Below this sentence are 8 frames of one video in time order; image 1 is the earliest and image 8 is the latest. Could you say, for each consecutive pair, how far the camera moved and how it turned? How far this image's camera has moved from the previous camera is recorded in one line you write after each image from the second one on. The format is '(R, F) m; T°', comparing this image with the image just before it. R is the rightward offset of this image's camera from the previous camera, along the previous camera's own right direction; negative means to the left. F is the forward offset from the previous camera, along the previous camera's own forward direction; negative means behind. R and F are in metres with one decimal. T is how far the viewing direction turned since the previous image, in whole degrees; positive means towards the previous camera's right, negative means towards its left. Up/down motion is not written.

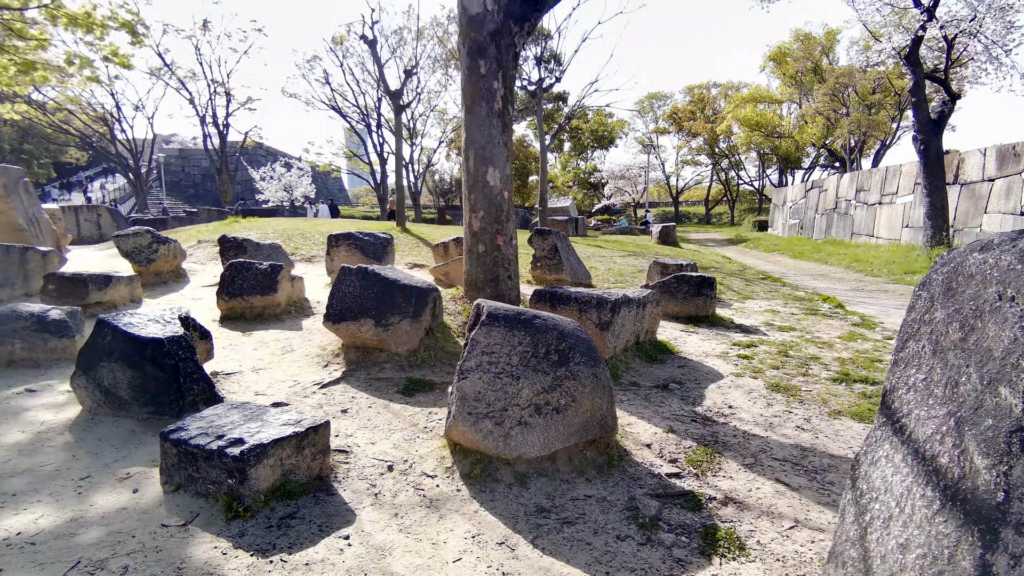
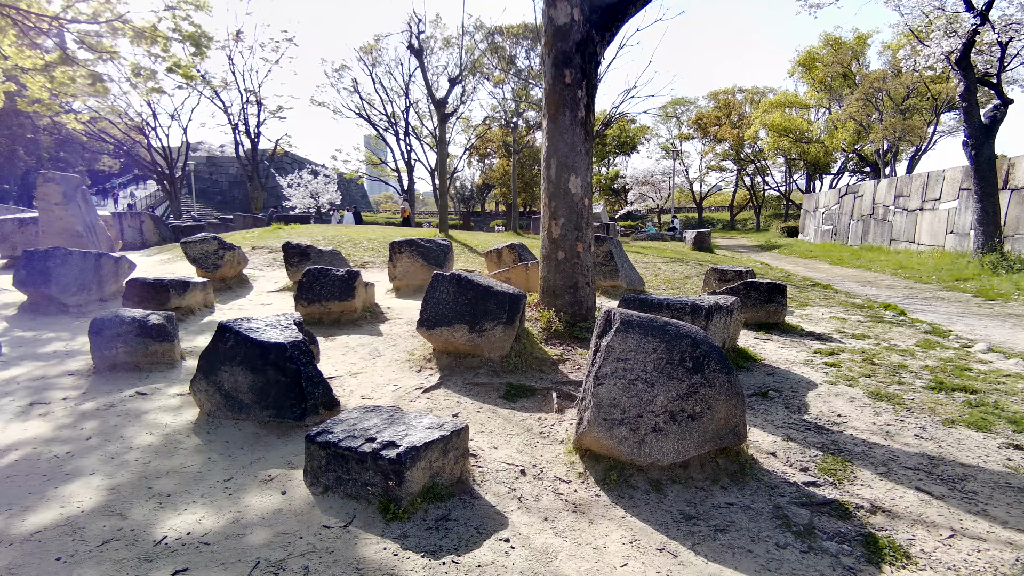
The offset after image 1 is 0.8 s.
(-0.5, 0.0) m; -2°
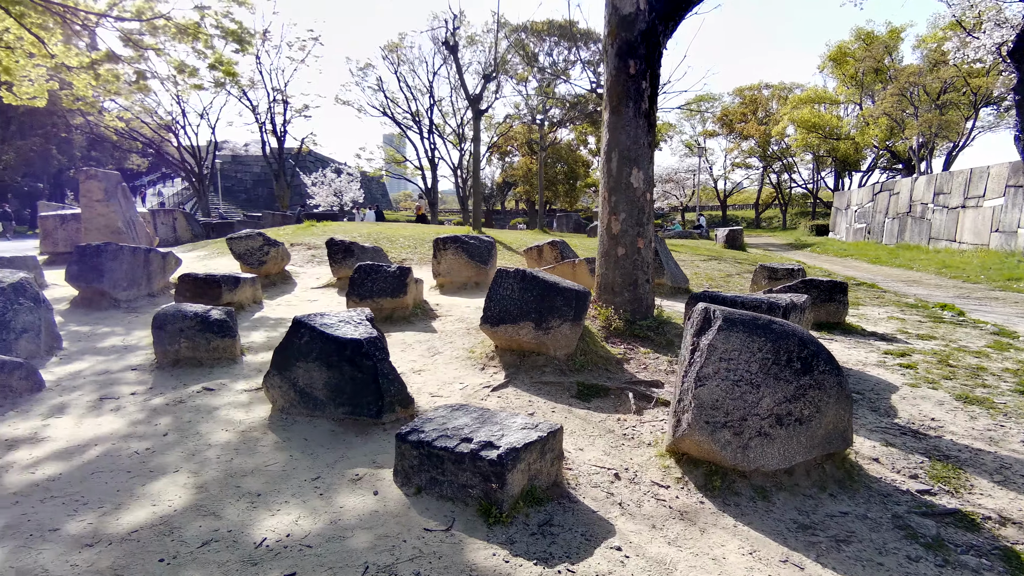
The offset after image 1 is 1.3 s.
(-0.4, +0.1) m; -2°
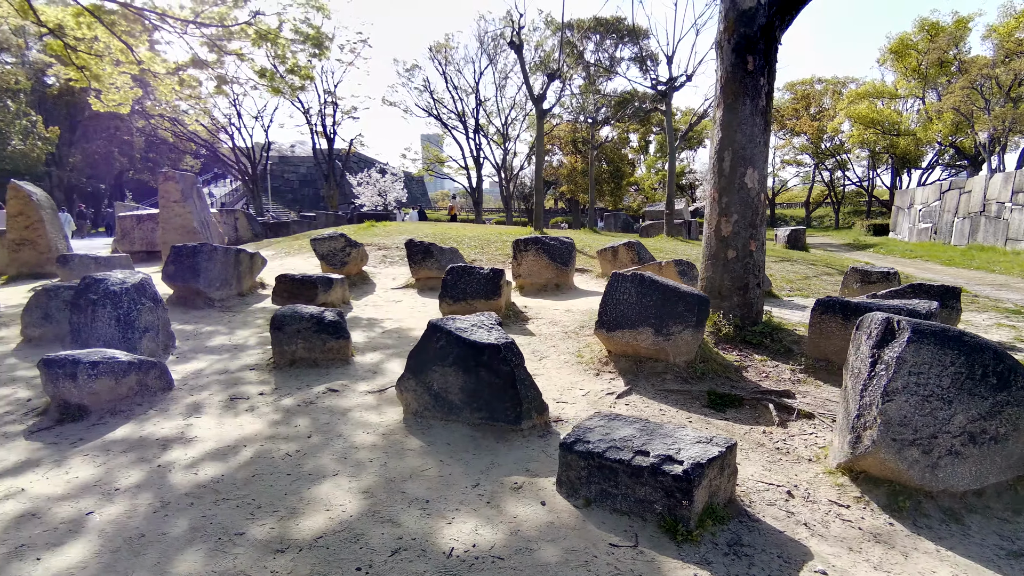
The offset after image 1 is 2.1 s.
(-0.6, +0.1) m; -3°
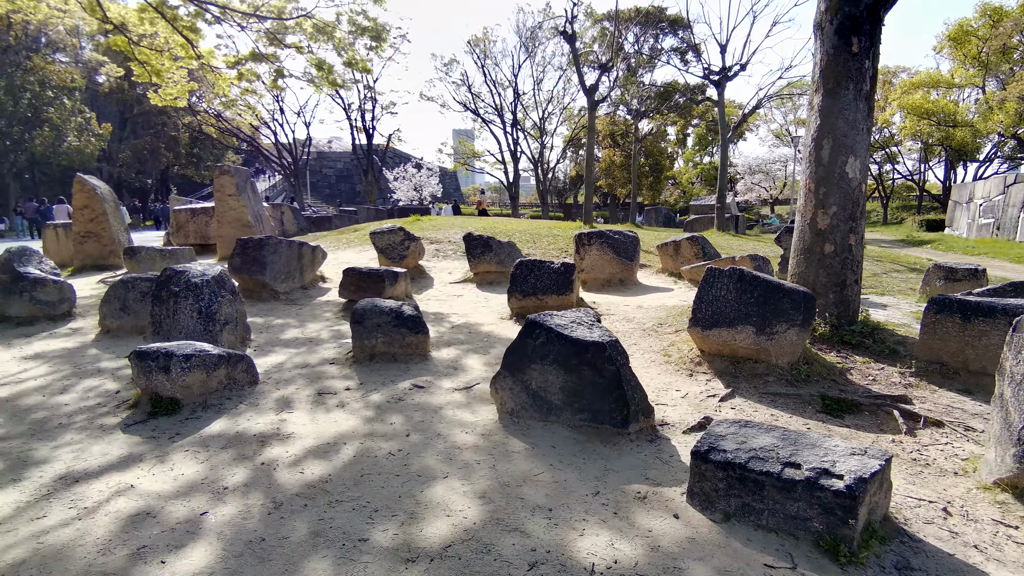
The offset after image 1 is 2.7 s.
(-0.4, +0.2) m; -3°
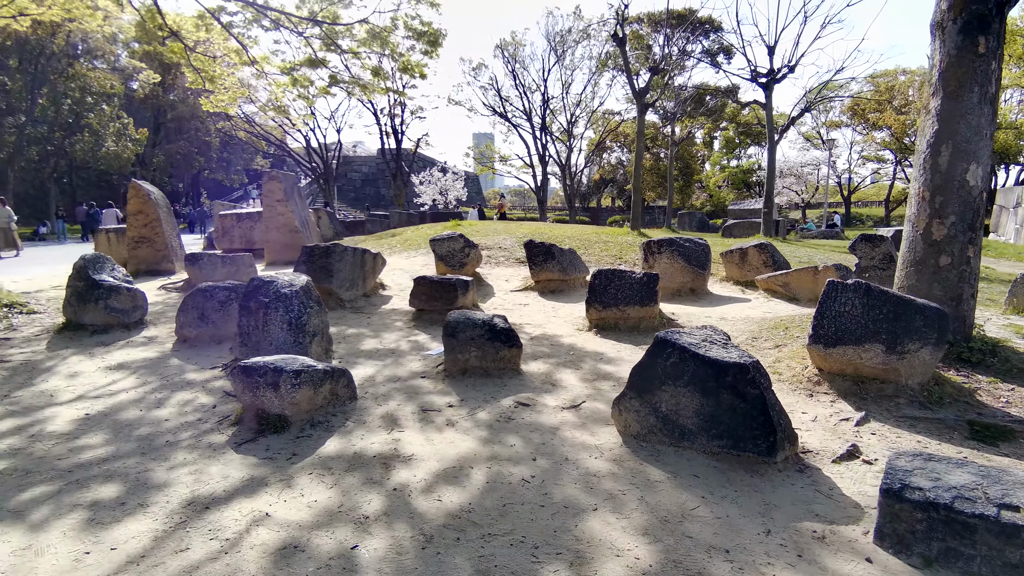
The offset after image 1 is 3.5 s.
(-0.6, +0.2) m; -2°
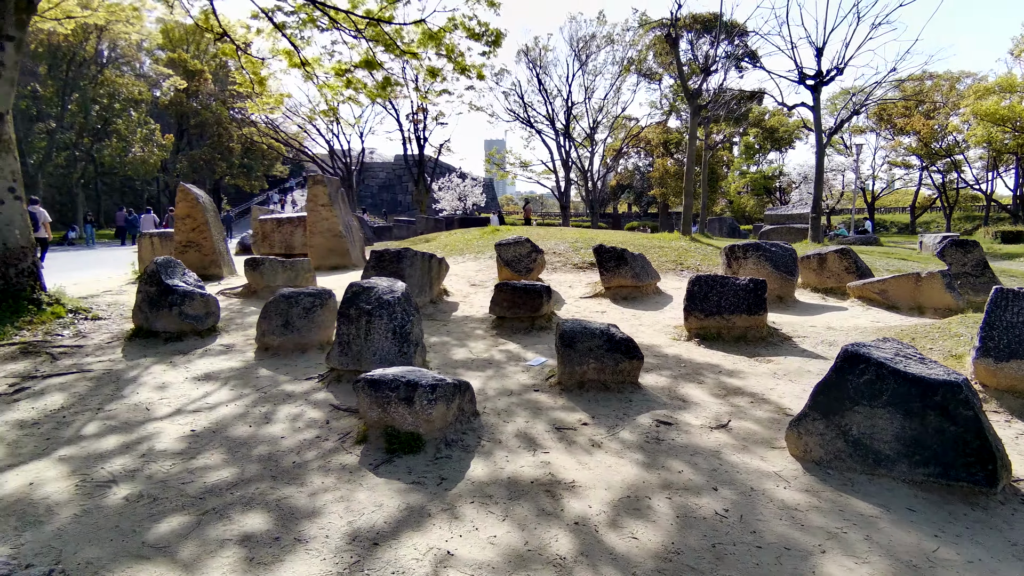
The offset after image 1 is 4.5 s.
(-0.7, +0.3) m; -1°
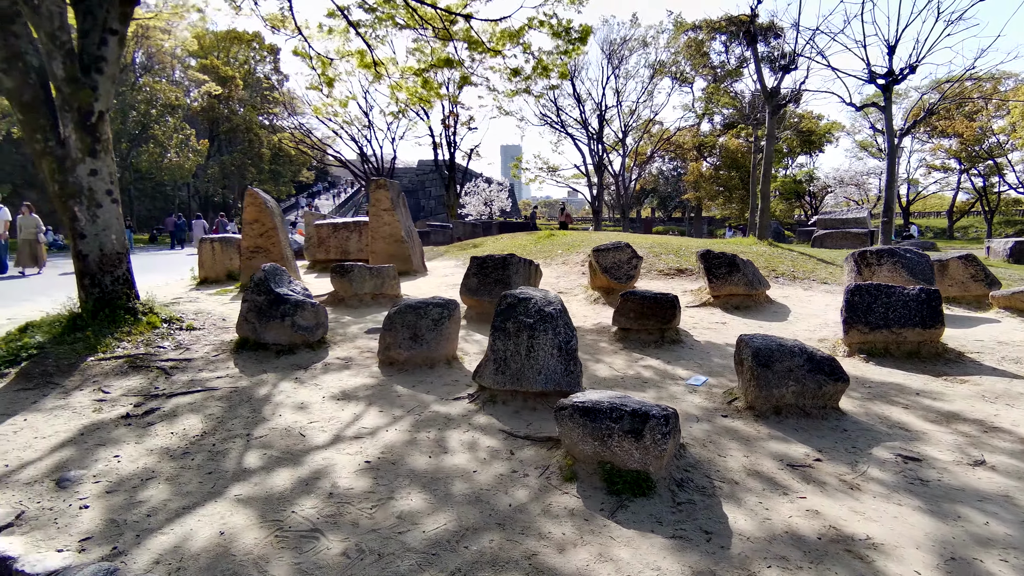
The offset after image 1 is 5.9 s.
(-1.0, +0.4) m; -1°
